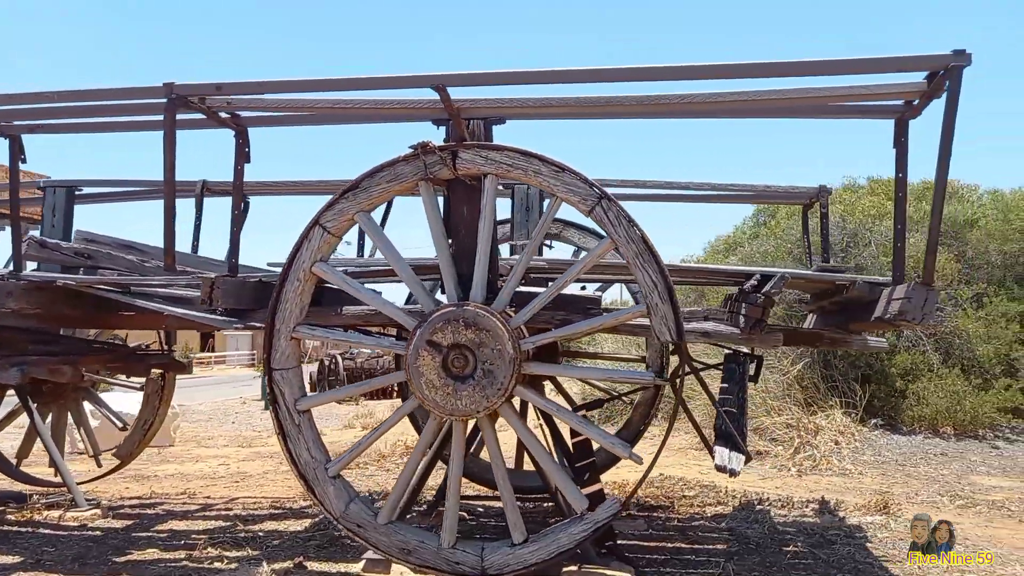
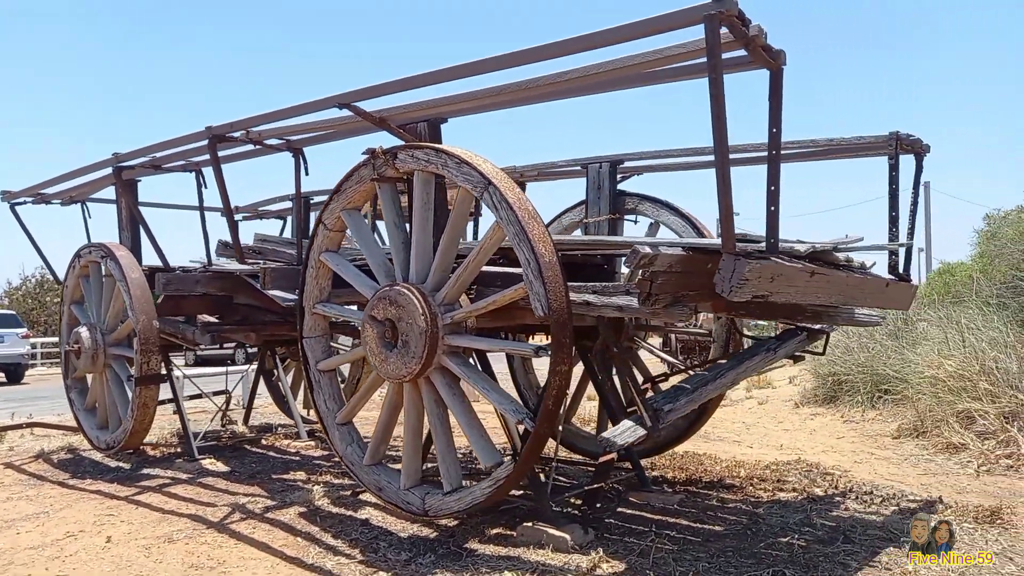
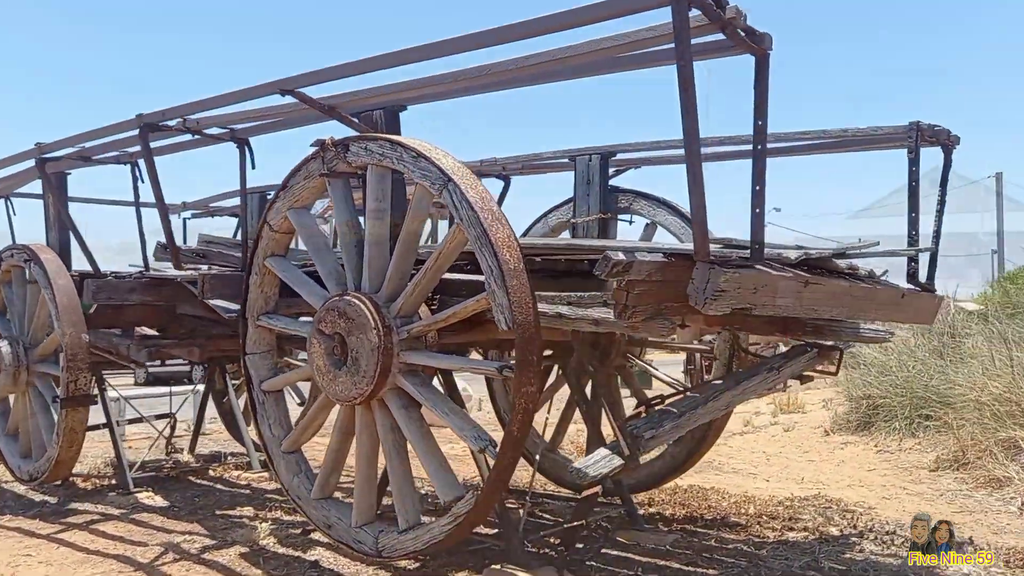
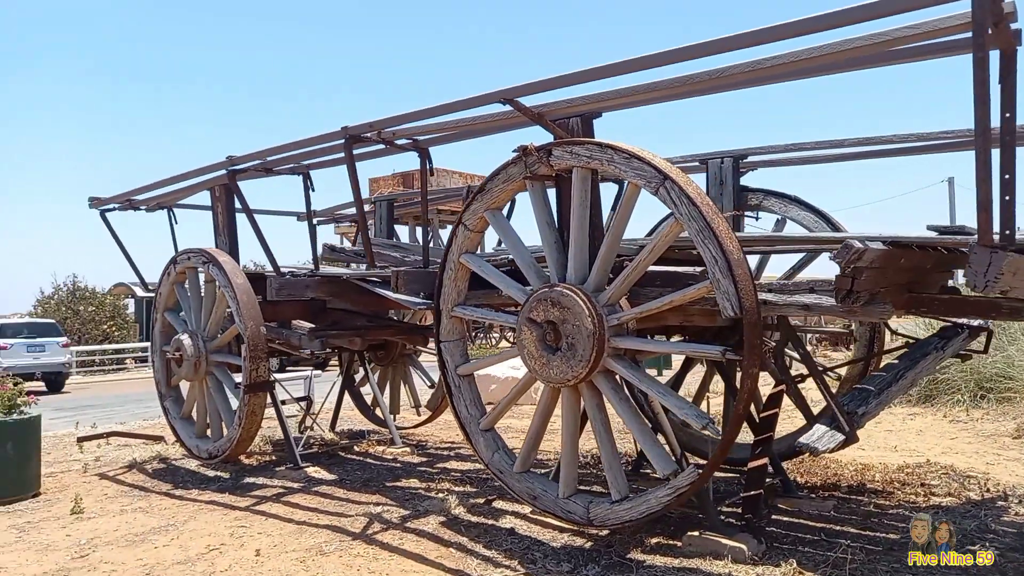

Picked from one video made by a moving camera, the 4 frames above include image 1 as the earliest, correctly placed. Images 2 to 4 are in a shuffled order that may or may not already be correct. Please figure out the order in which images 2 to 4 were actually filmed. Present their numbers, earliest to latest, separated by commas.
4, 2, 3
